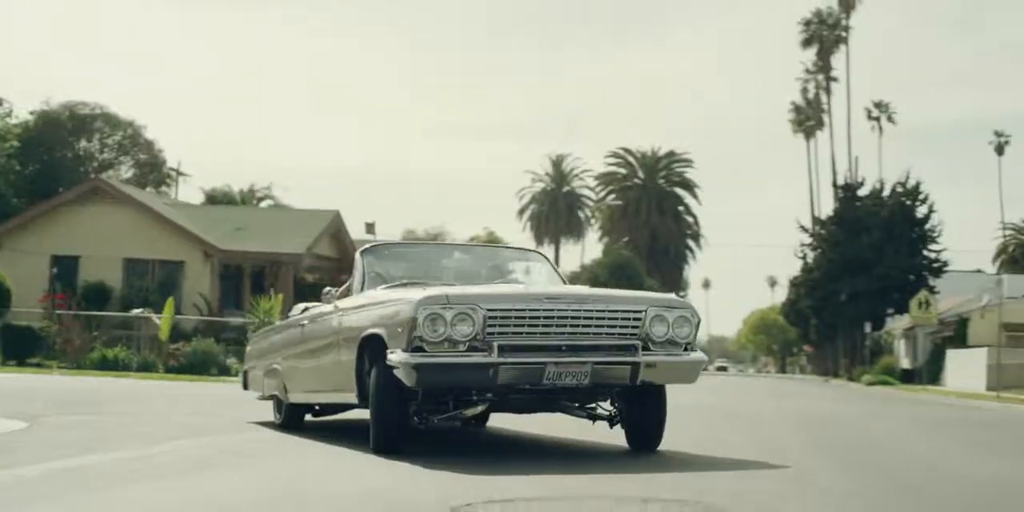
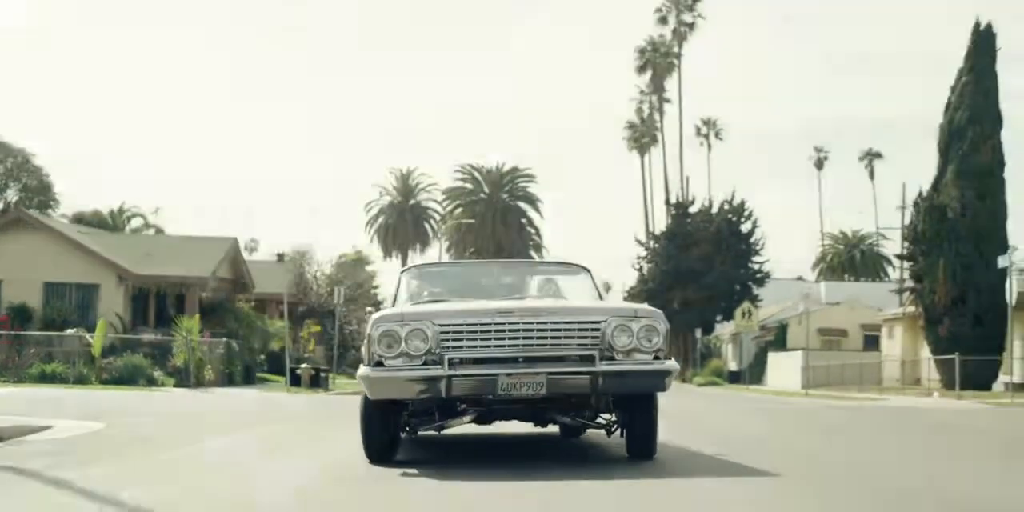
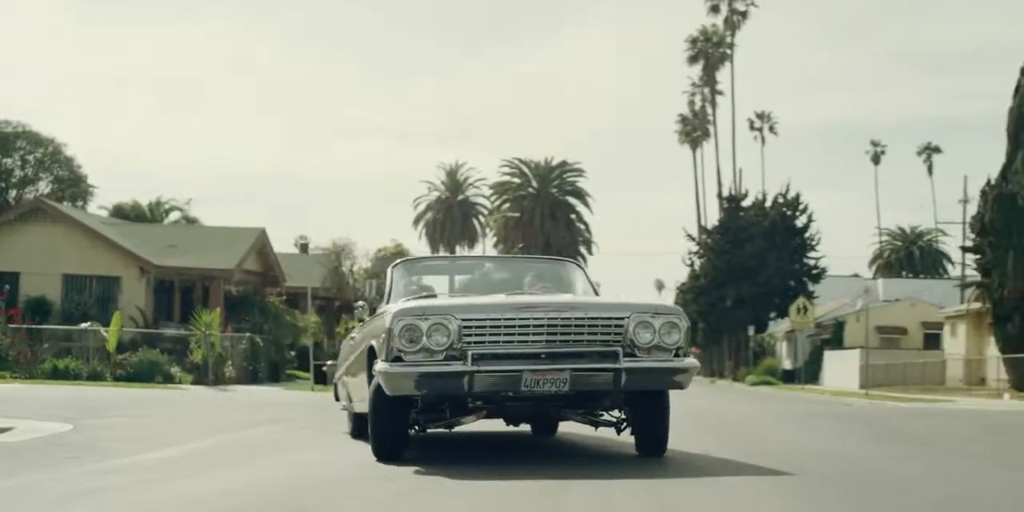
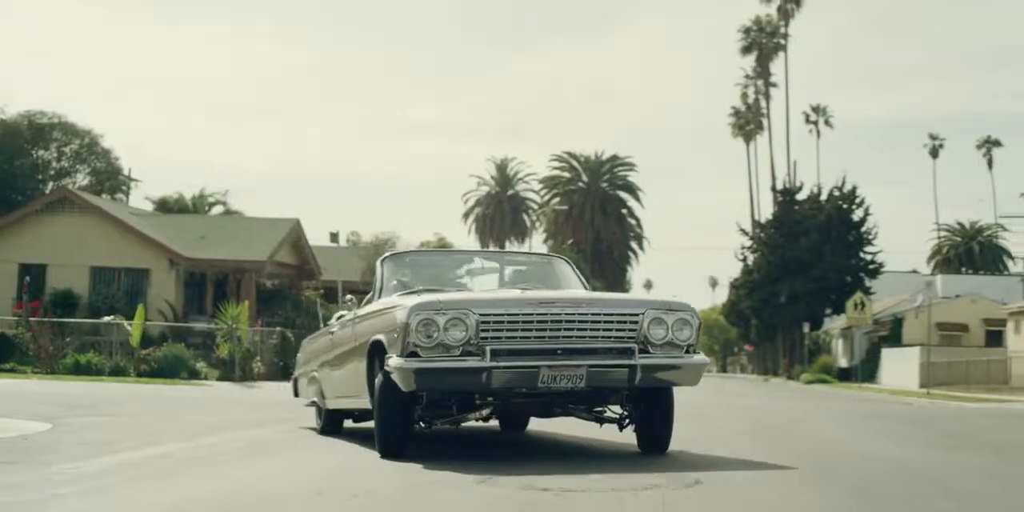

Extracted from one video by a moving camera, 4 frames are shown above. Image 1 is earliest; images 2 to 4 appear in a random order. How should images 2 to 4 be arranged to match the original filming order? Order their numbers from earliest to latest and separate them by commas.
4, 3, 2
